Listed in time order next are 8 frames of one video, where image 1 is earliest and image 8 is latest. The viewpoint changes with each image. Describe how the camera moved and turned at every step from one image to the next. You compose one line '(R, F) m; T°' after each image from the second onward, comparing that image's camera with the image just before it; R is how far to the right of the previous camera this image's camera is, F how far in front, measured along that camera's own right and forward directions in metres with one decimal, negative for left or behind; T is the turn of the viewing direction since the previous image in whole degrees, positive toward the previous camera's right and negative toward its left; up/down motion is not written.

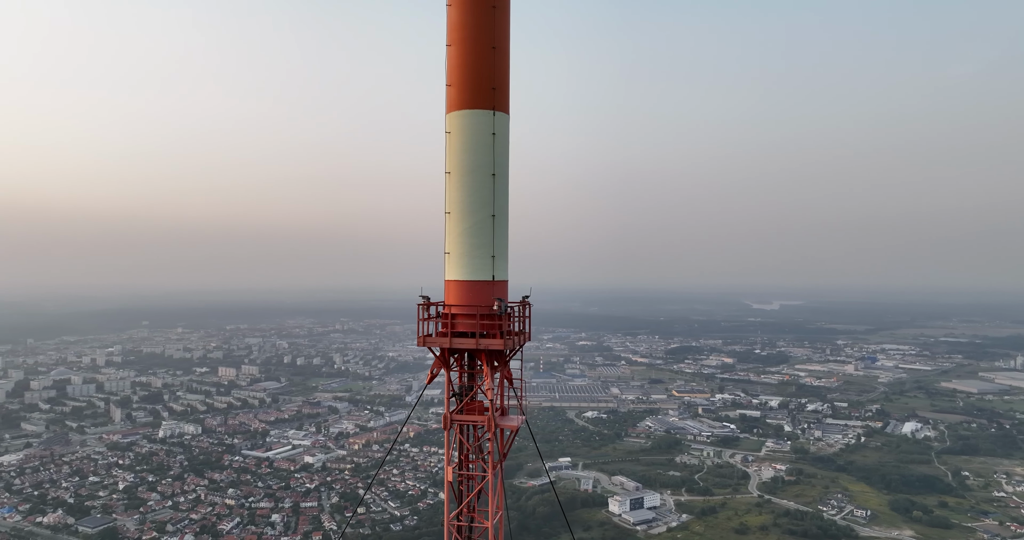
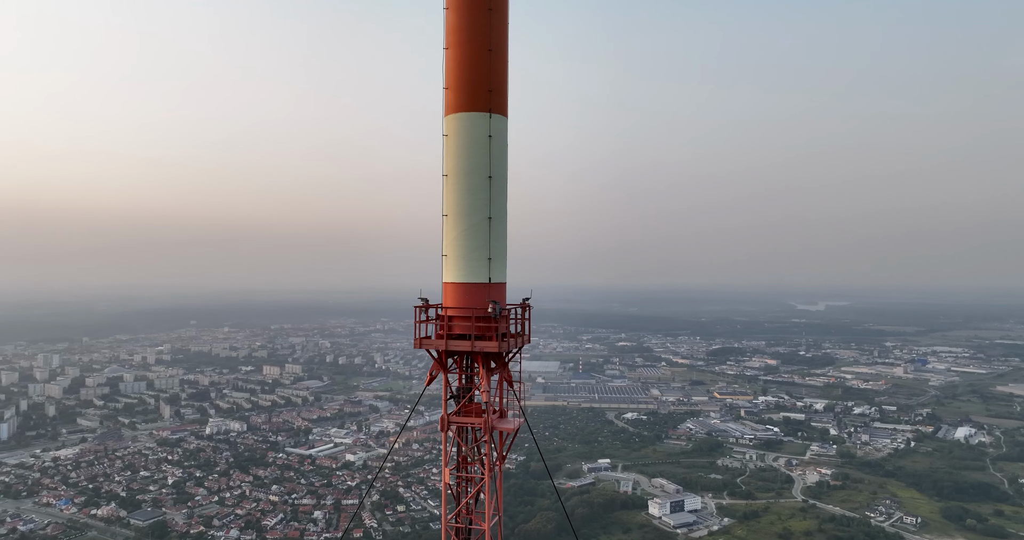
(-0.5, +0.1) m; -3°
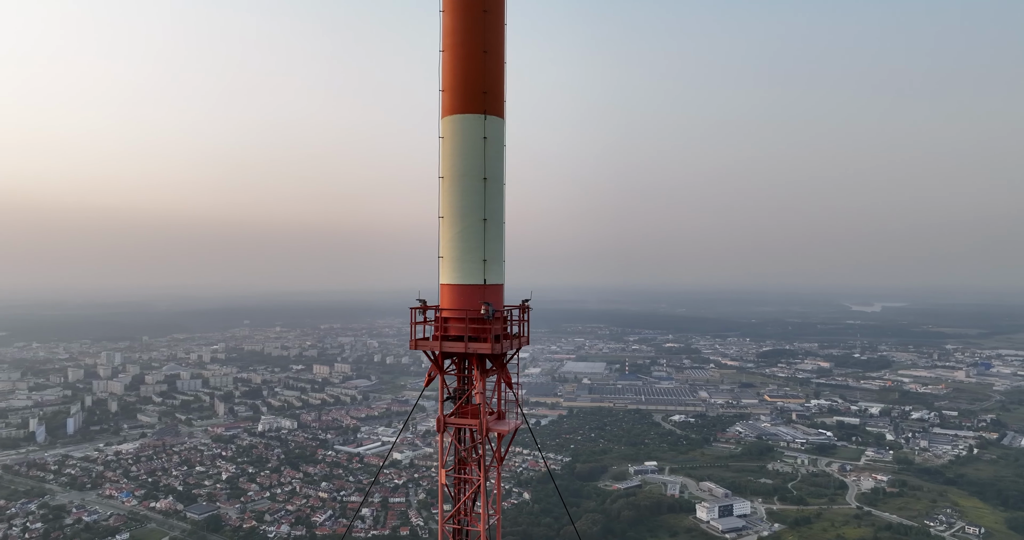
(-0.5, +0.1) m; -3°
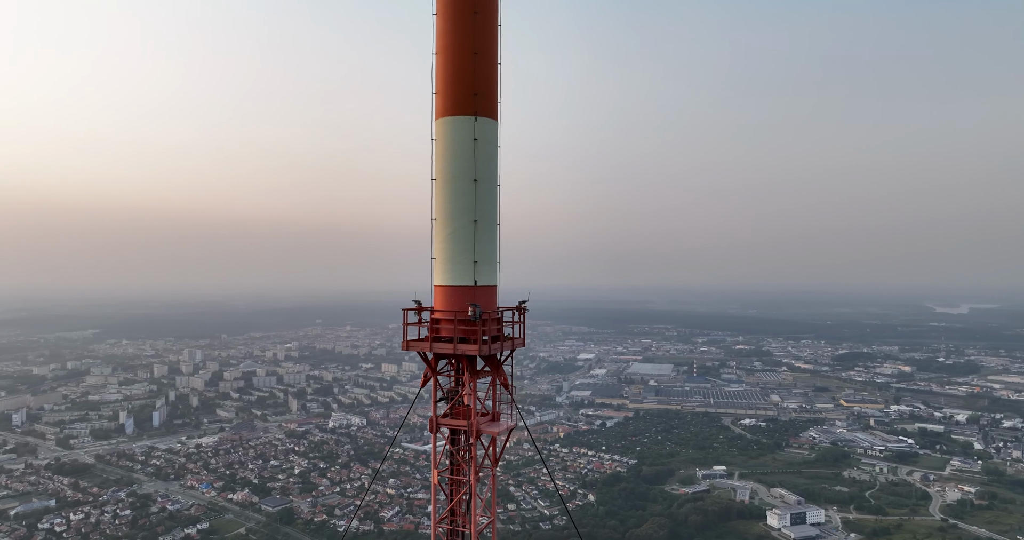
(-0.8, 0.0) m; -4°
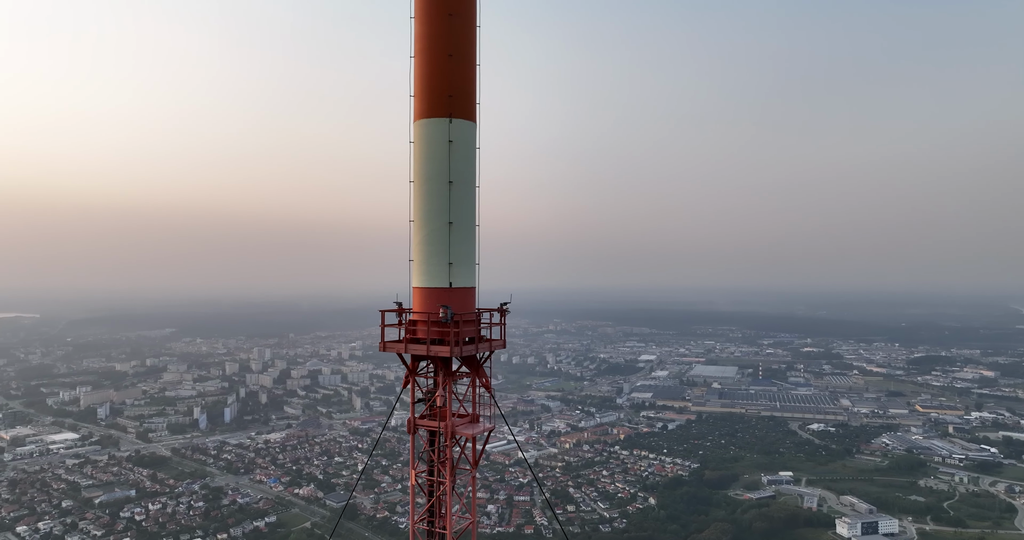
(-0.7, 0.0) m; -4°
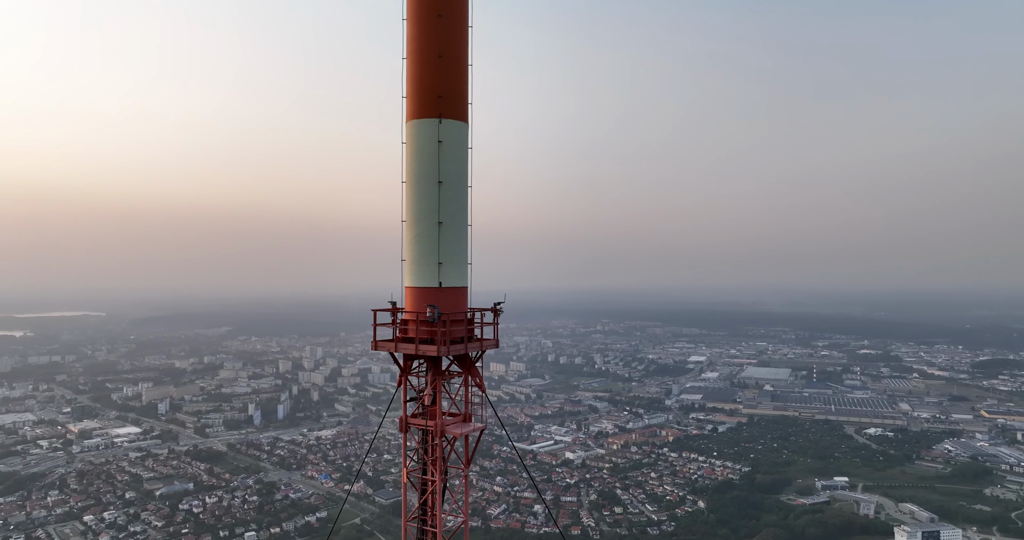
(-0.6, -0.1) m; -3°
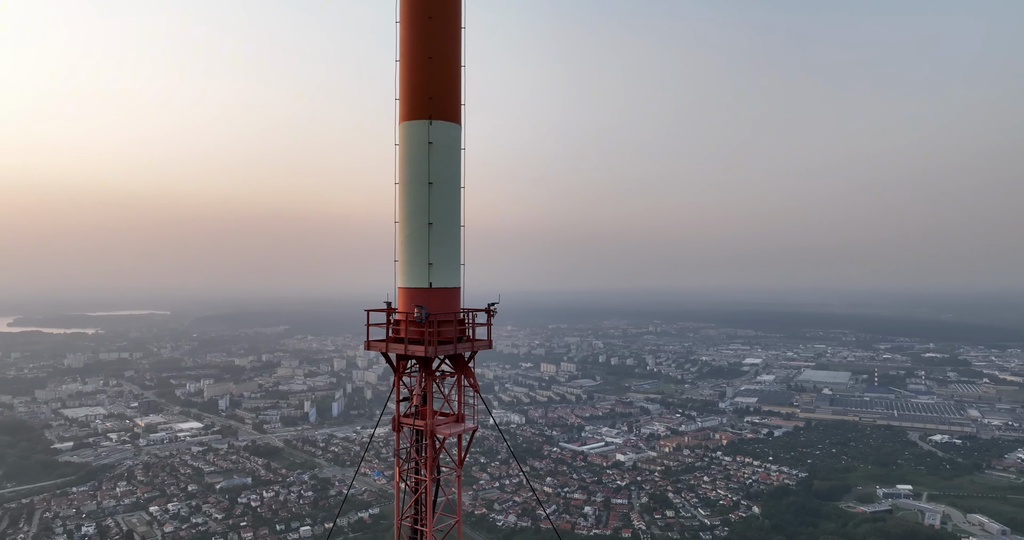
(-0.6, -0.1) m; -3°
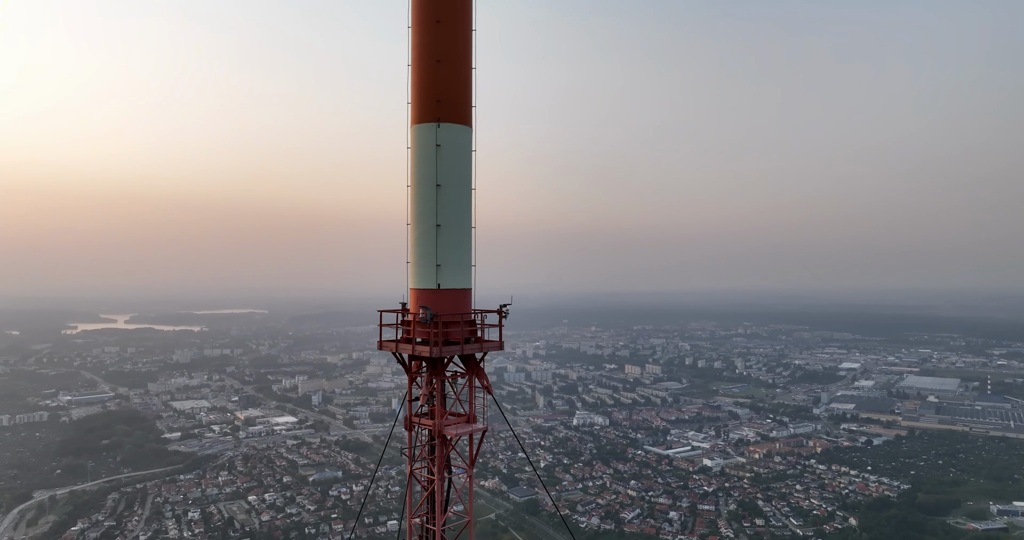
(-1.0, -0.3) m; -5°
